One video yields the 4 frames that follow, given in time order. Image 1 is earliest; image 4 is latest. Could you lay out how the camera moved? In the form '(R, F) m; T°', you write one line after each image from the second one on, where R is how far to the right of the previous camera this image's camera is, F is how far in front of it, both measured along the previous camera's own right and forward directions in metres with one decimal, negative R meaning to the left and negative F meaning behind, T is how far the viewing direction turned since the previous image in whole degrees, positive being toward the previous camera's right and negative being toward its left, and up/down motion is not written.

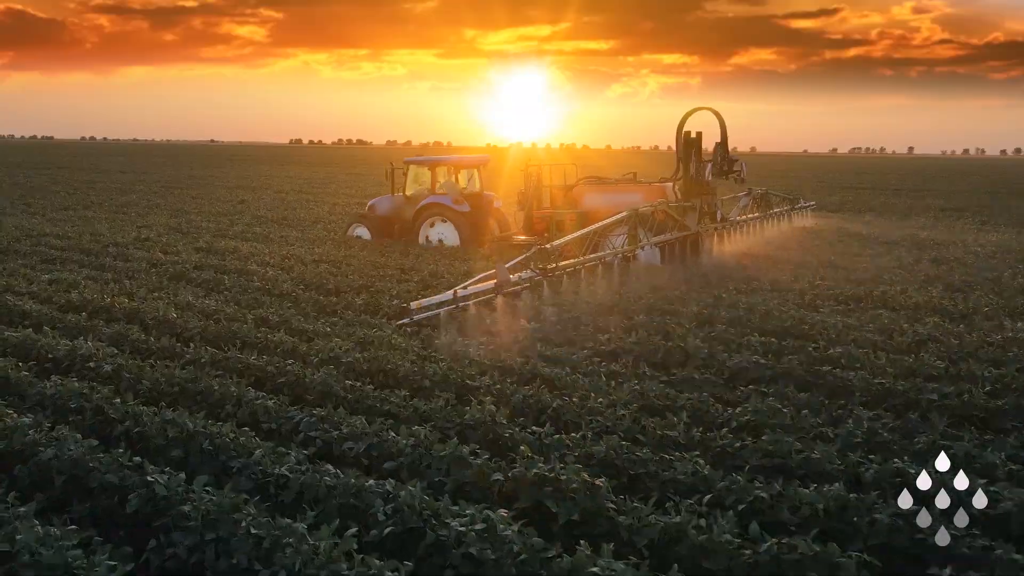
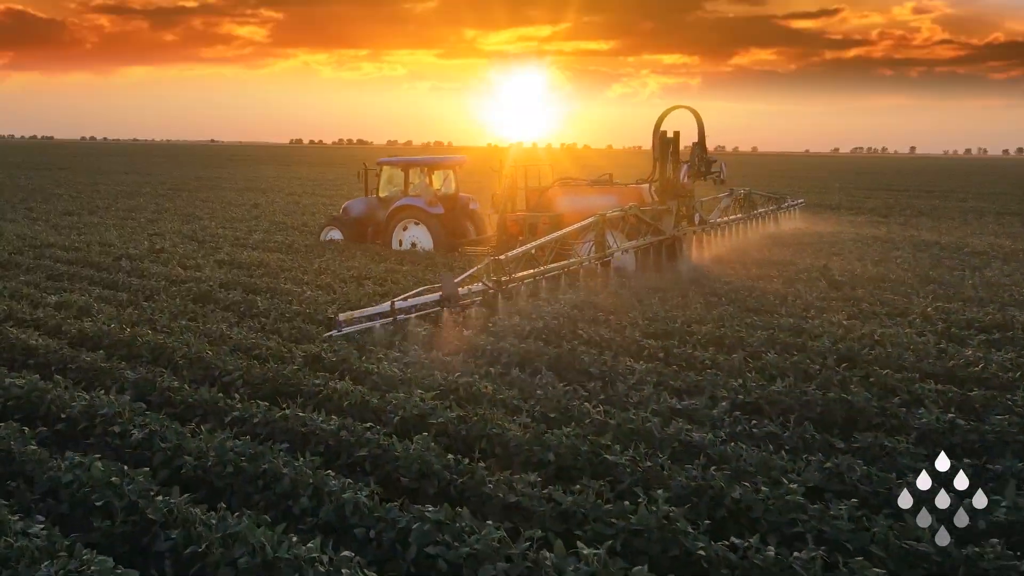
(-0.8, +1.2) m; 0°
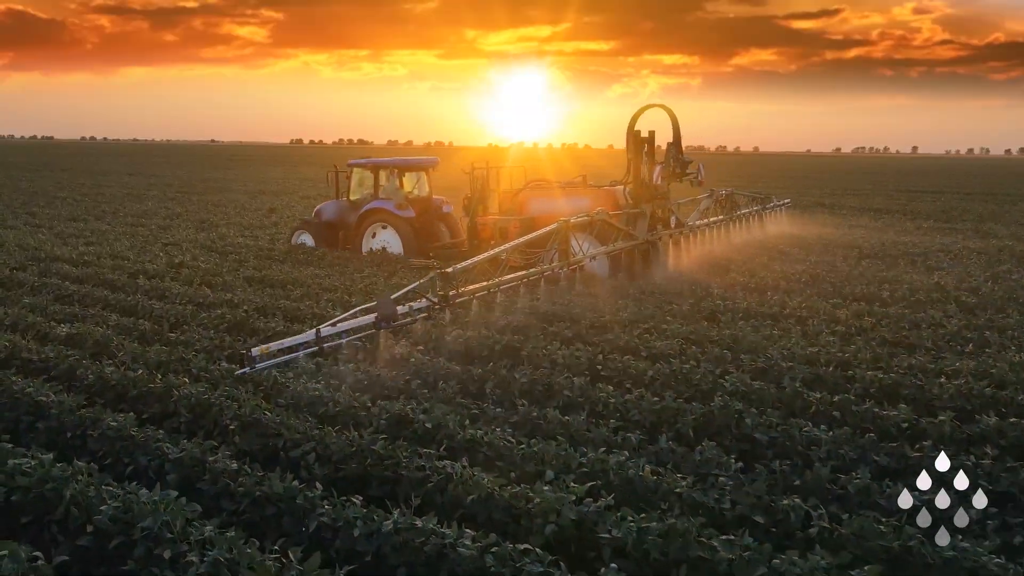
(-0.9, +1.3) m; 0°
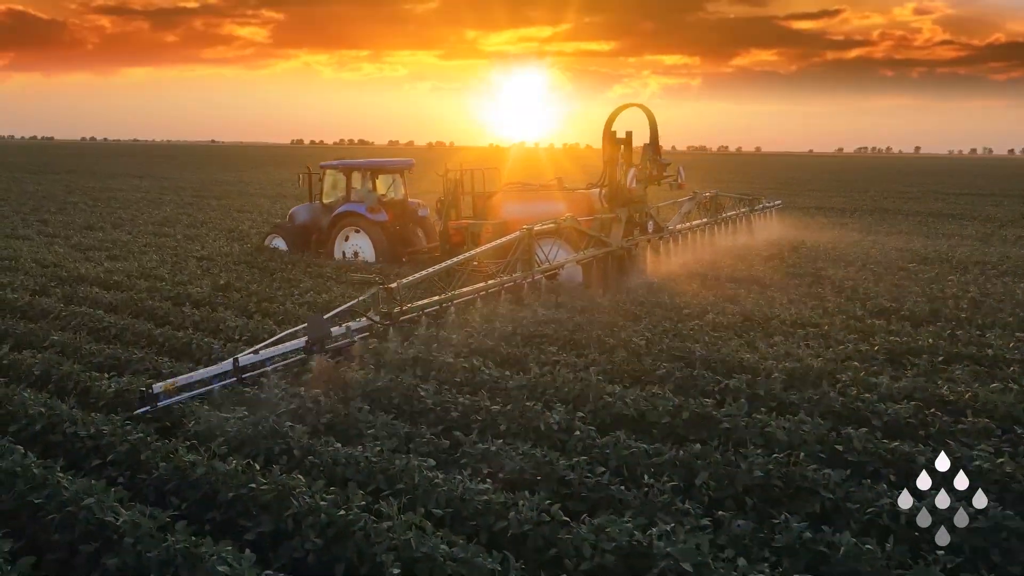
(-1.2, +1.5) m; 0°
